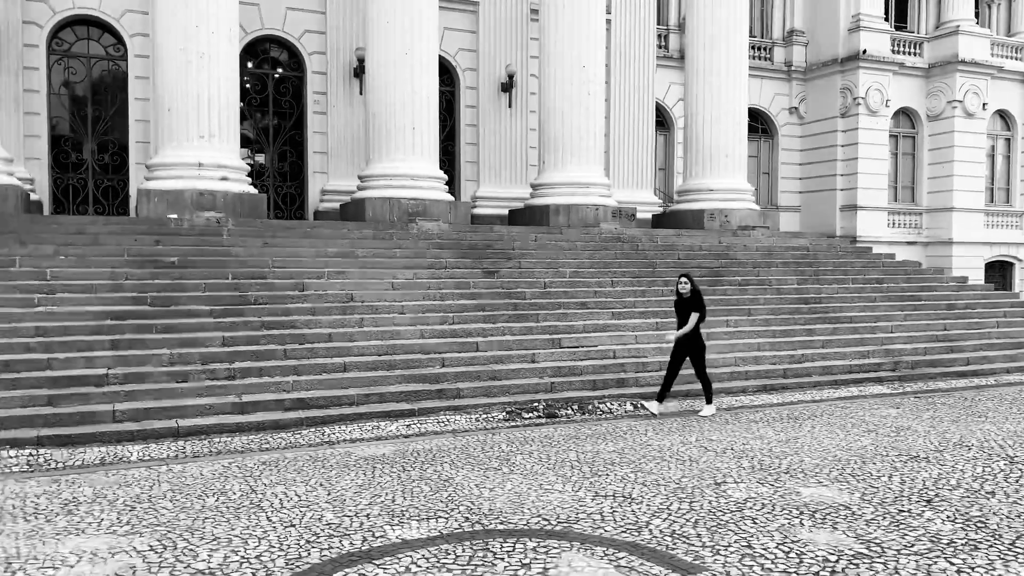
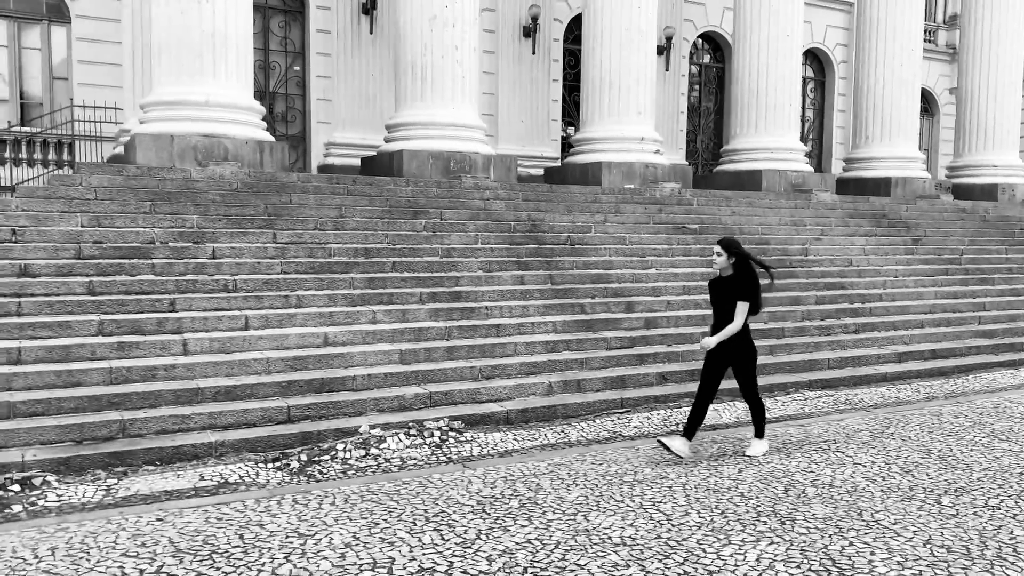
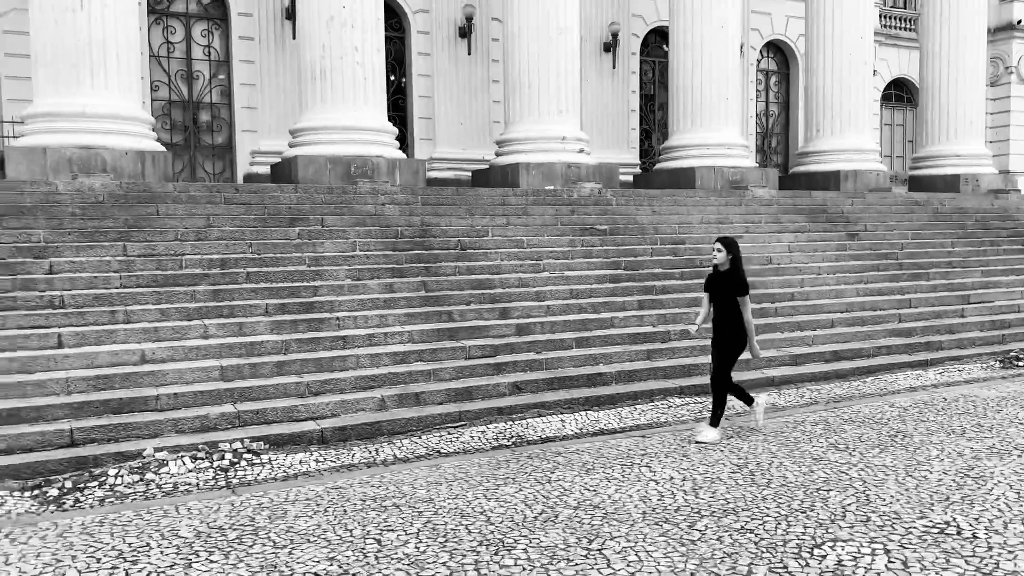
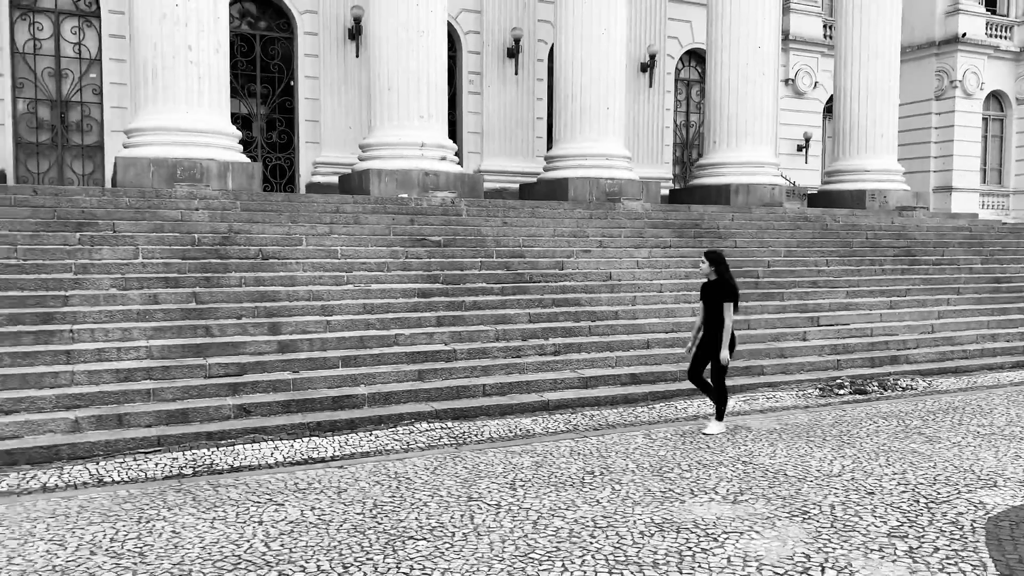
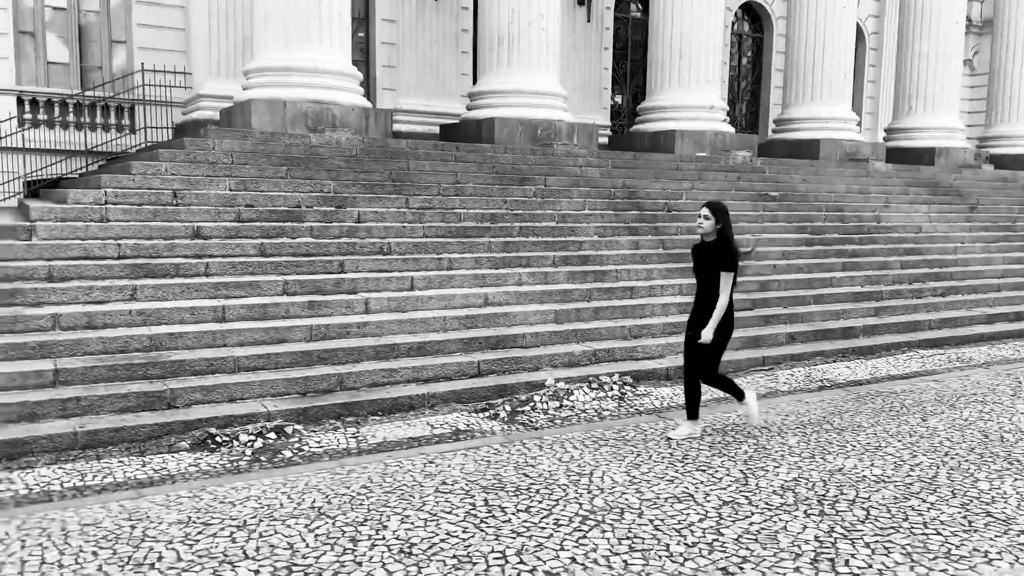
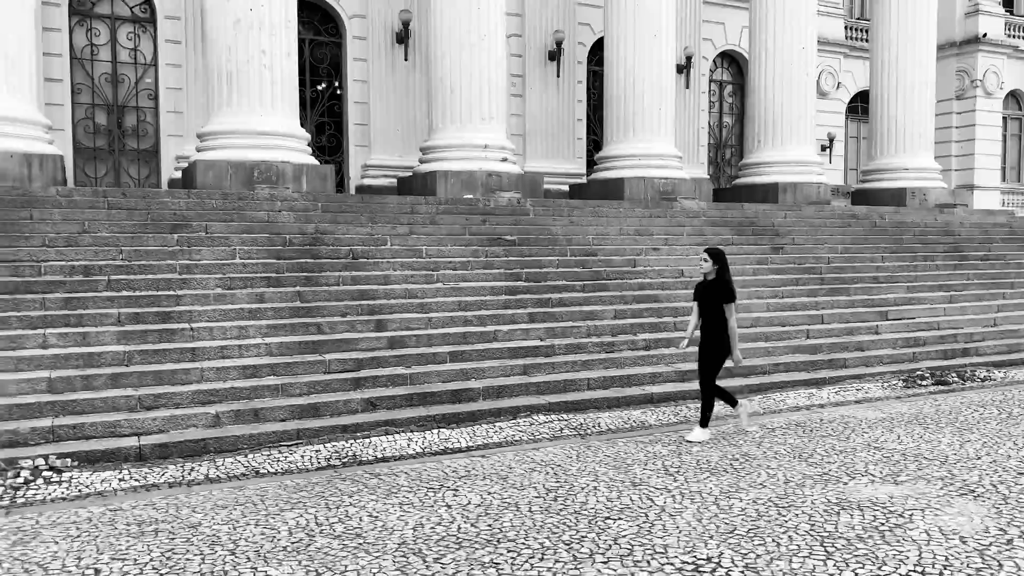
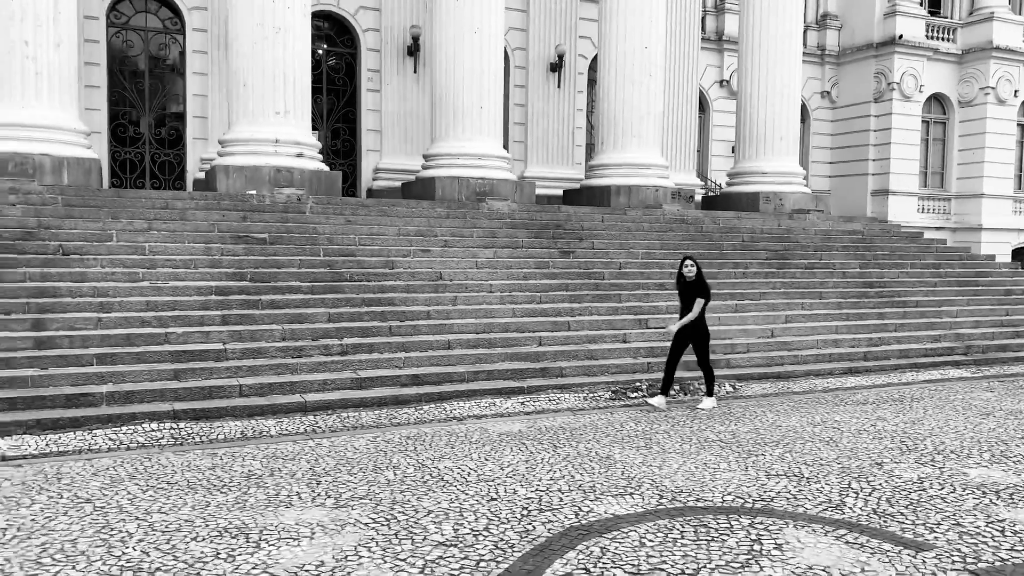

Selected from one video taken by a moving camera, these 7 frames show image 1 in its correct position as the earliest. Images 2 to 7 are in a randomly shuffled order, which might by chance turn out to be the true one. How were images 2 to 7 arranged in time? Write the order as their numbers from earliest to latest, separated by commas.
7, 4, 6, 3, 2, 5
